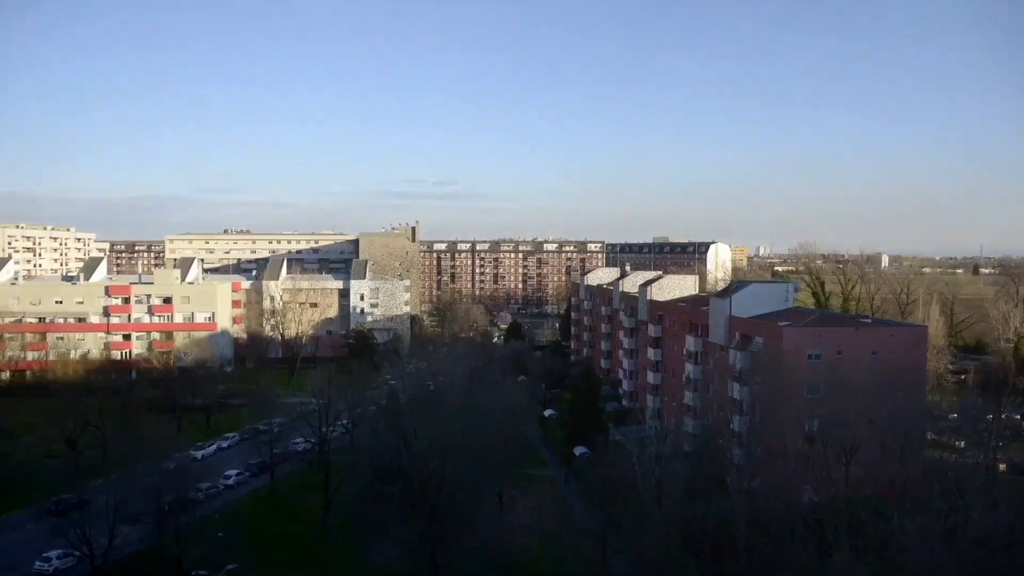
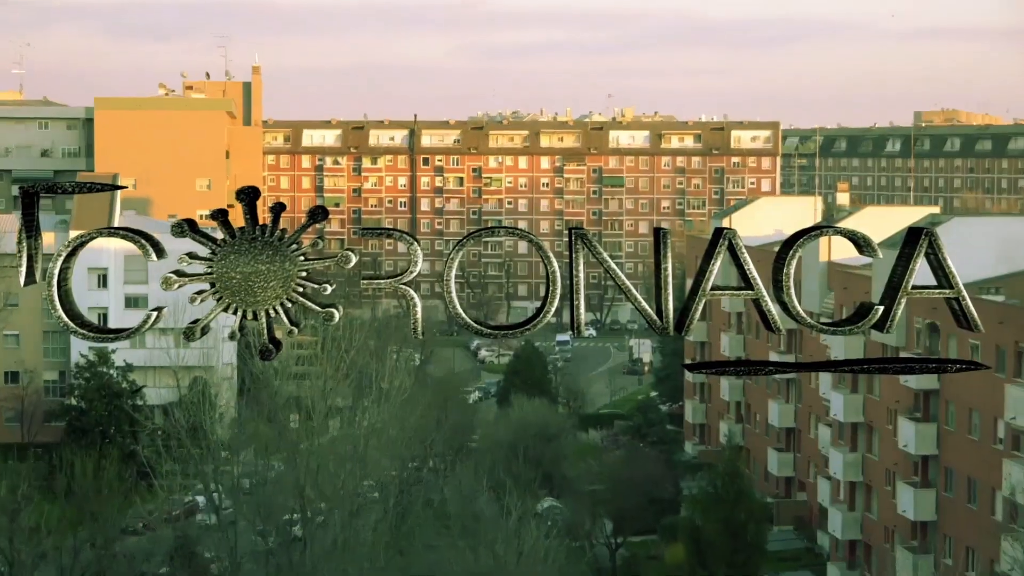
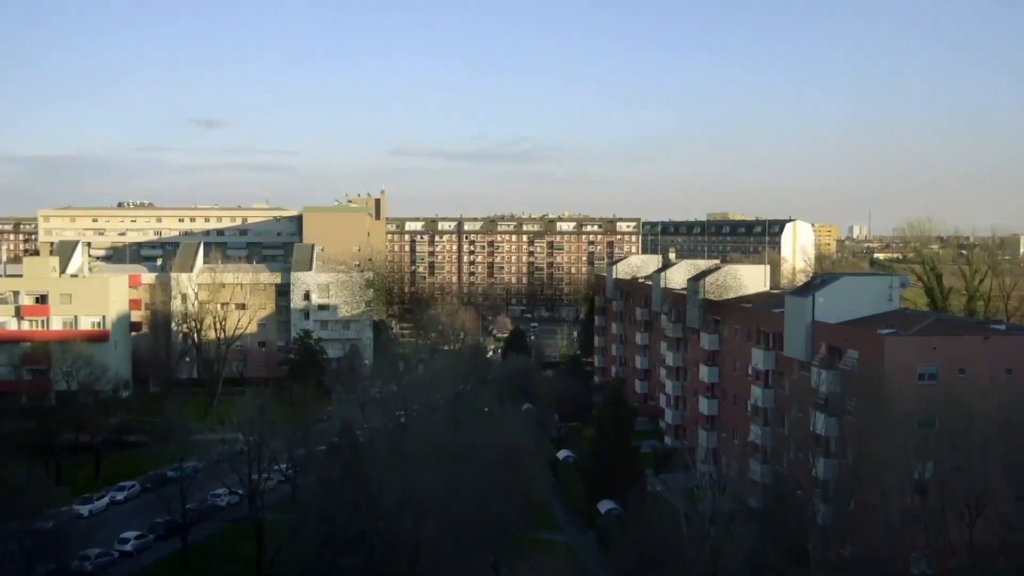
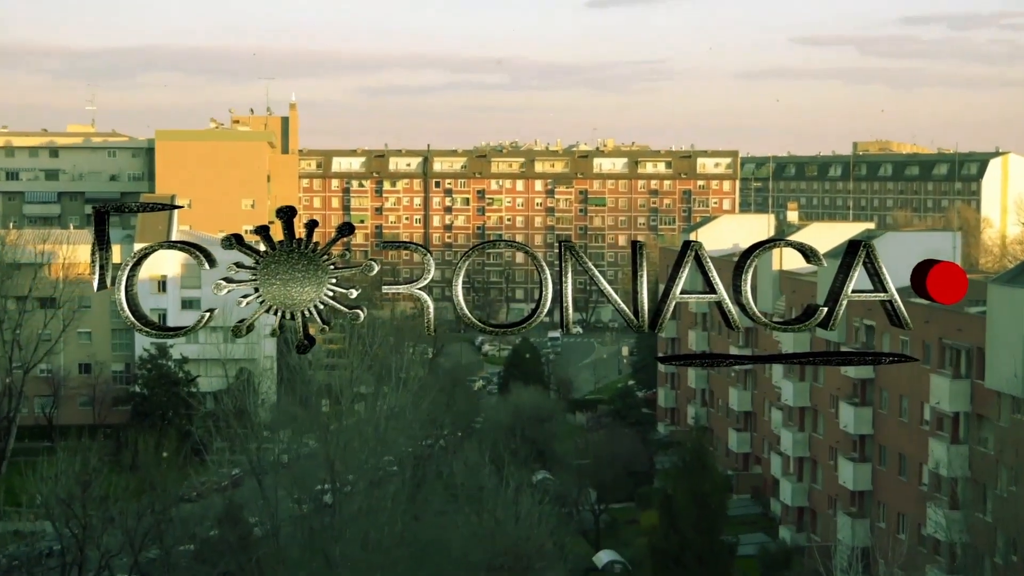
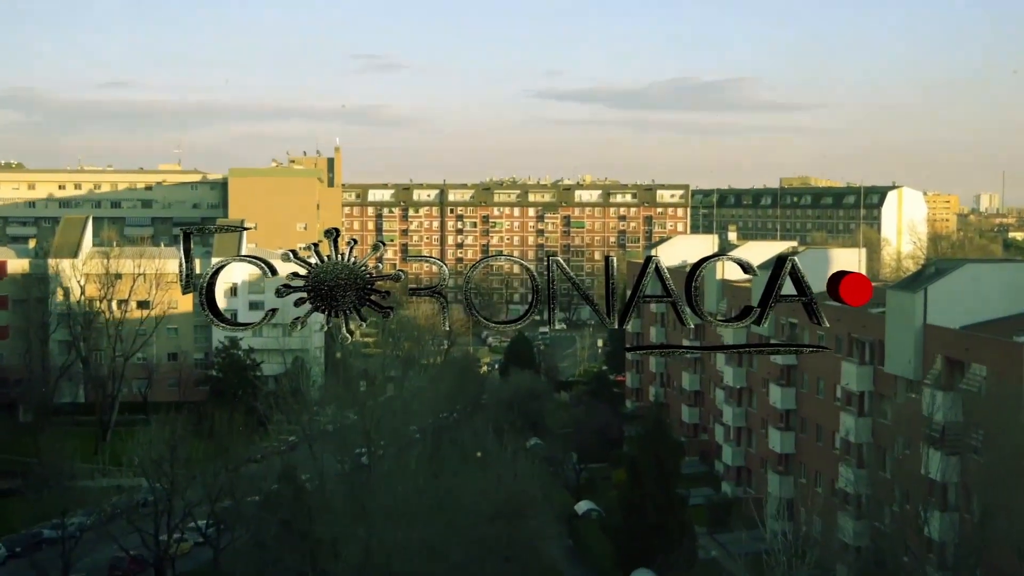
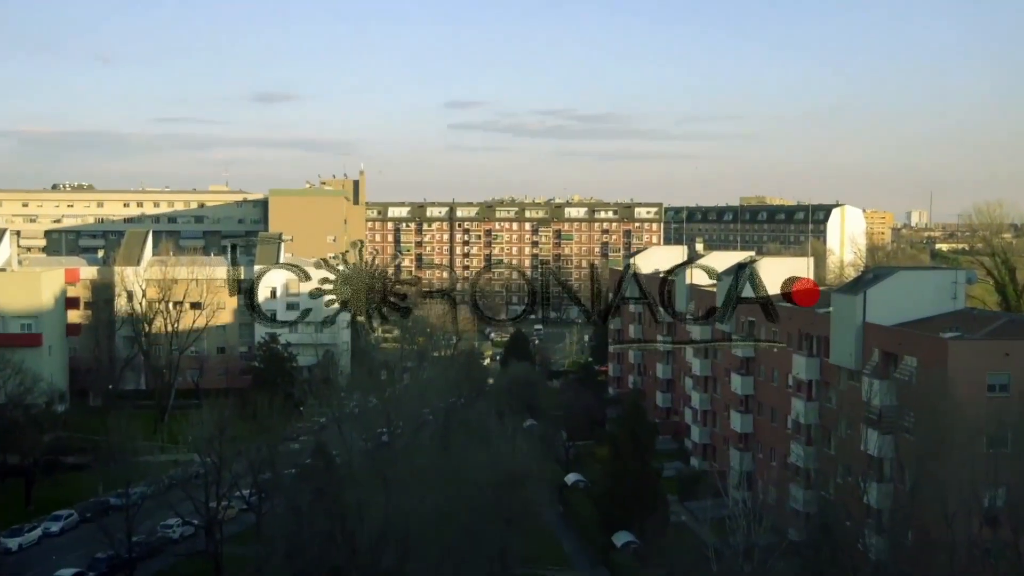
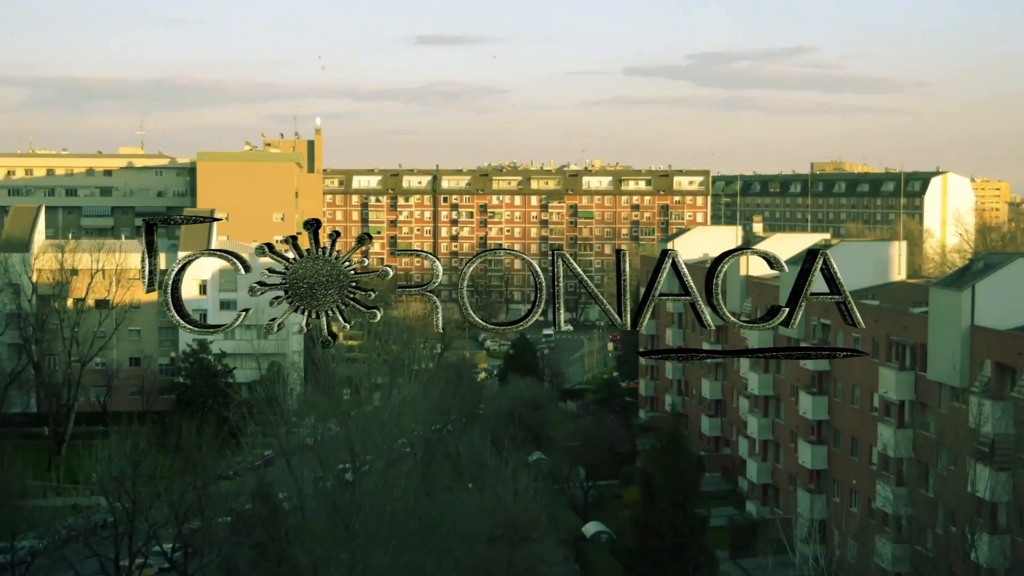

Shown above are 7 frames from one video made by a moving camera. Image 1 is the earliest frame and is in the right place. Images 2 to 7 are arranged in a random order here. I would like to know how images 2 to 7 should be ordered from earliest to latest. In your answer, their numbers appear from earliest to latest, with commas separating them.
3, 6, 5, 7, 4, 2
